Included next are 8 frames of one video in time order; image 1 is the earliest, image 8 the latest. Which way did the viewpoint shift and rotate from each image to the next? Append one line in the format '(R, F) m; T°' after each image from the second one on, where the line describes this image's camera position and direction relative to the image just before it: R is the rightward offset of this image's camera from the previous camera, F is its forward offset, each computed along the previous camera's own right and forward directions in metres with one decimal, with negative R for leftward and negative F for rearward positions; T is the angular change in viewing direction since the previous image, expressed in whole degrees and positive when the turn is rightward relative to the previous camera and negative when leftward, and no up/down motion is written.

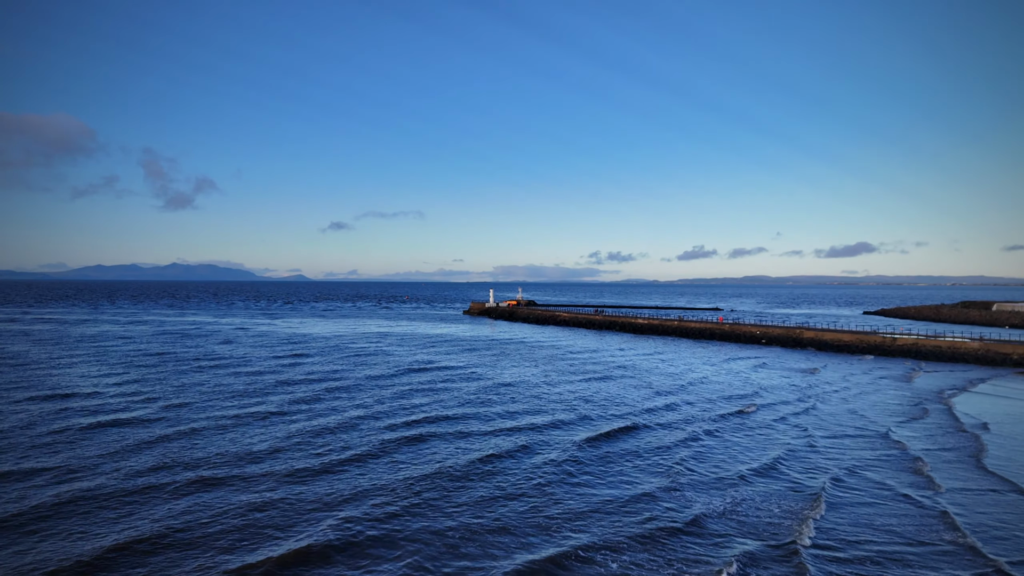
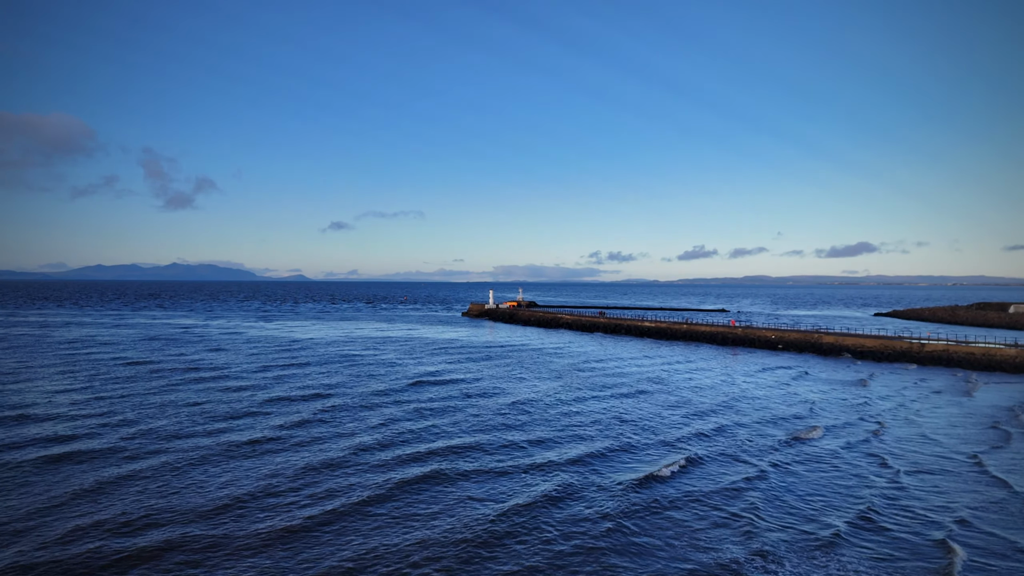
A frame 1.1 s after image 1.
(-0.7, +3.2) m; 0°
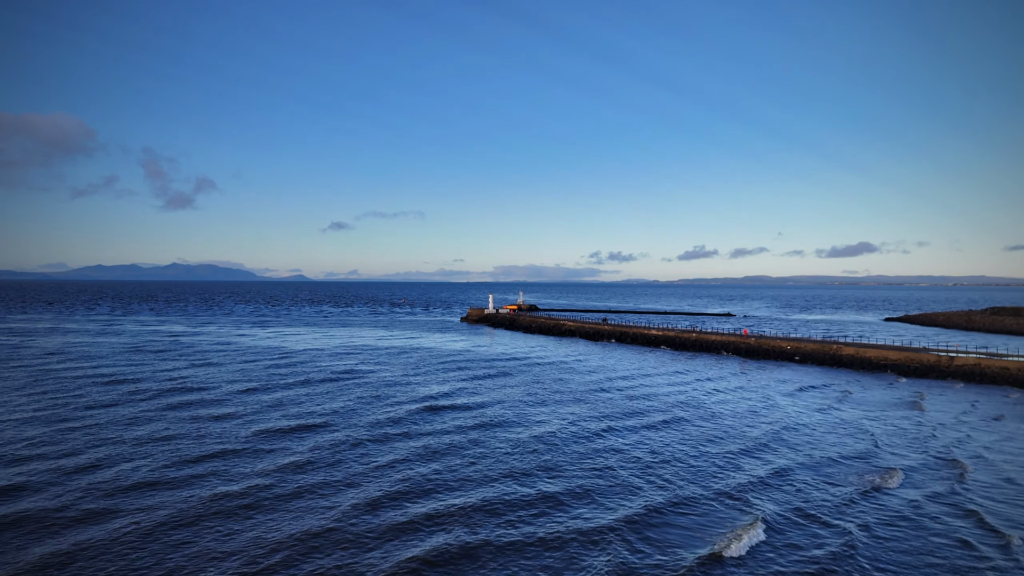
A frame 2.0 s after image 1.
(-0.5, +2.7) m; 0°
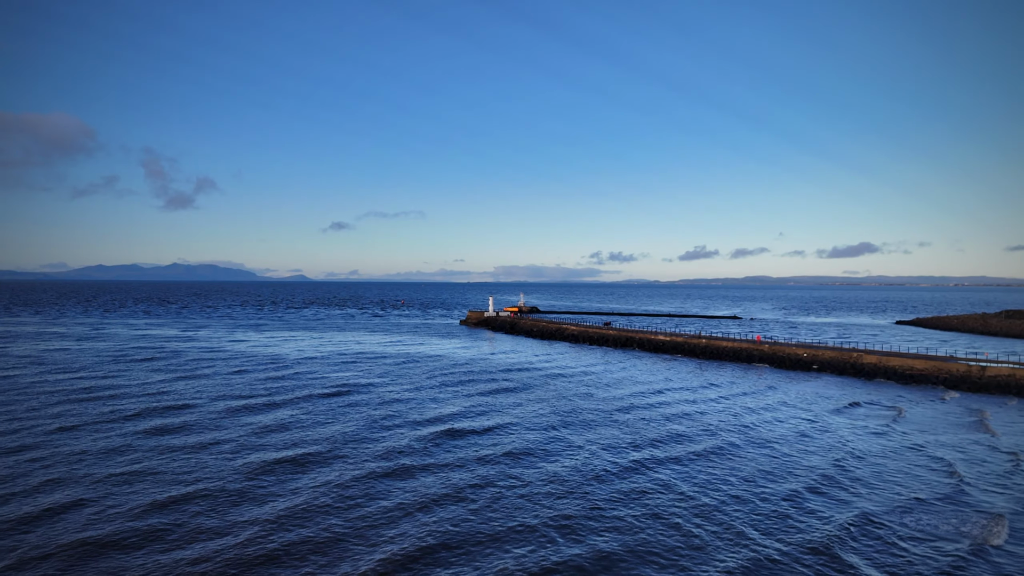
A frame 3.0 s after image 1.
(-0.4, +2.7) m; 0°
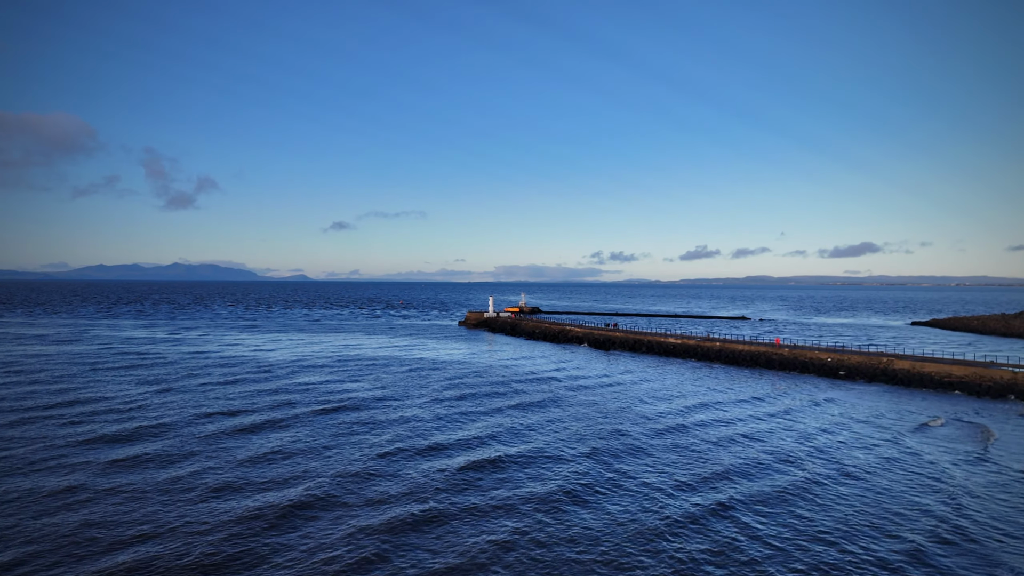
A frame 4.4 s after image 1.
(-0.4, +3.7) m; 0°
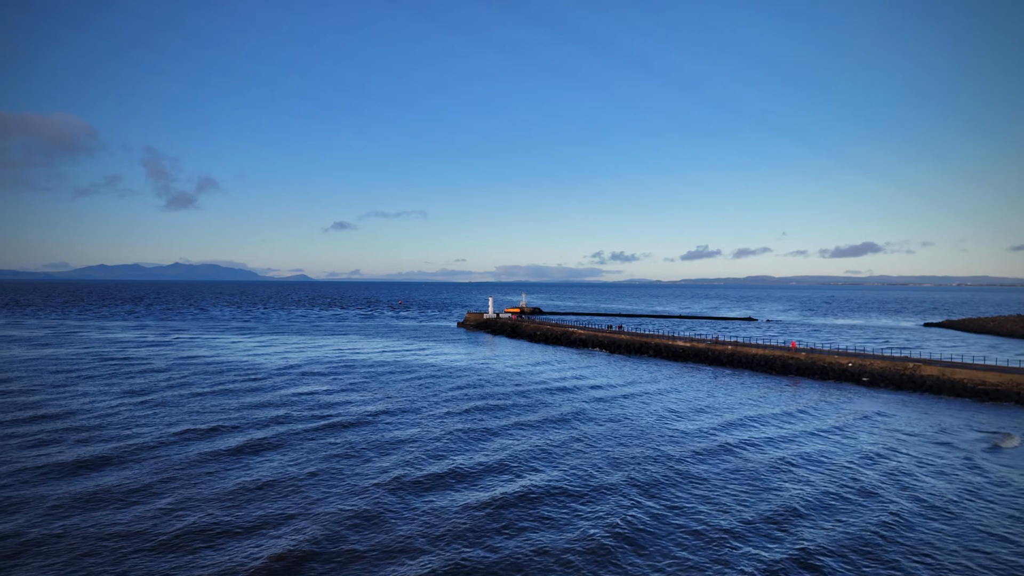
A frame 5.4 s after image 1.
(-0.3, +3.0) m; 0°
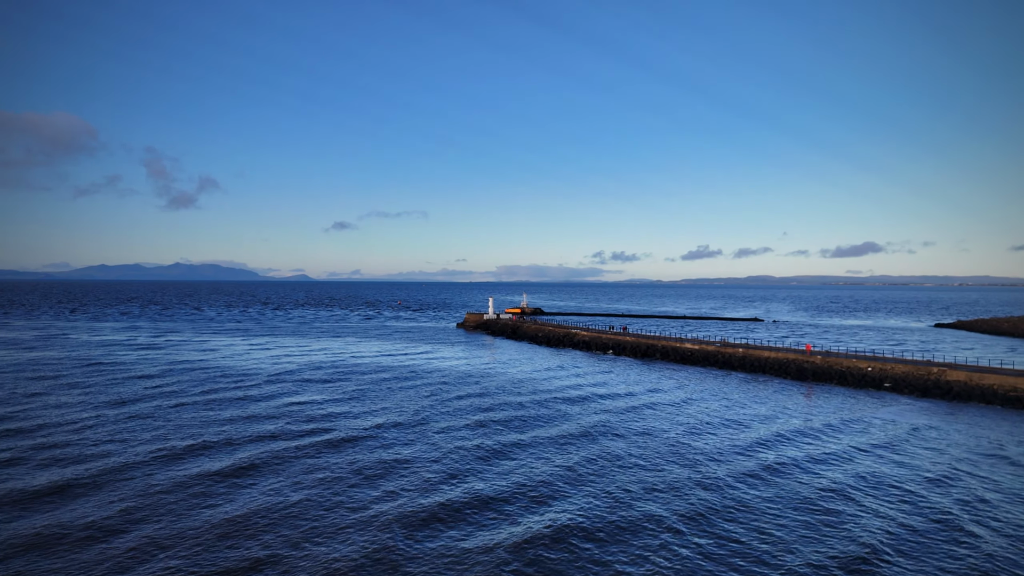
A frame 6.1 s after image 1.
(-0.3, +2.4) m; 0°
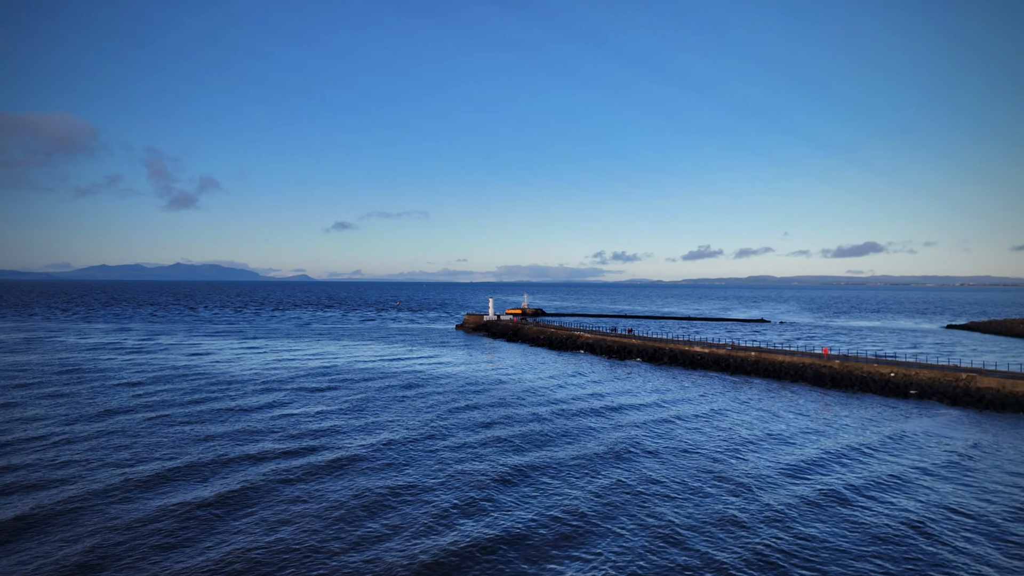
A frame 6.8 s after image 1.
(-0.3, +2.6) m; 0°
